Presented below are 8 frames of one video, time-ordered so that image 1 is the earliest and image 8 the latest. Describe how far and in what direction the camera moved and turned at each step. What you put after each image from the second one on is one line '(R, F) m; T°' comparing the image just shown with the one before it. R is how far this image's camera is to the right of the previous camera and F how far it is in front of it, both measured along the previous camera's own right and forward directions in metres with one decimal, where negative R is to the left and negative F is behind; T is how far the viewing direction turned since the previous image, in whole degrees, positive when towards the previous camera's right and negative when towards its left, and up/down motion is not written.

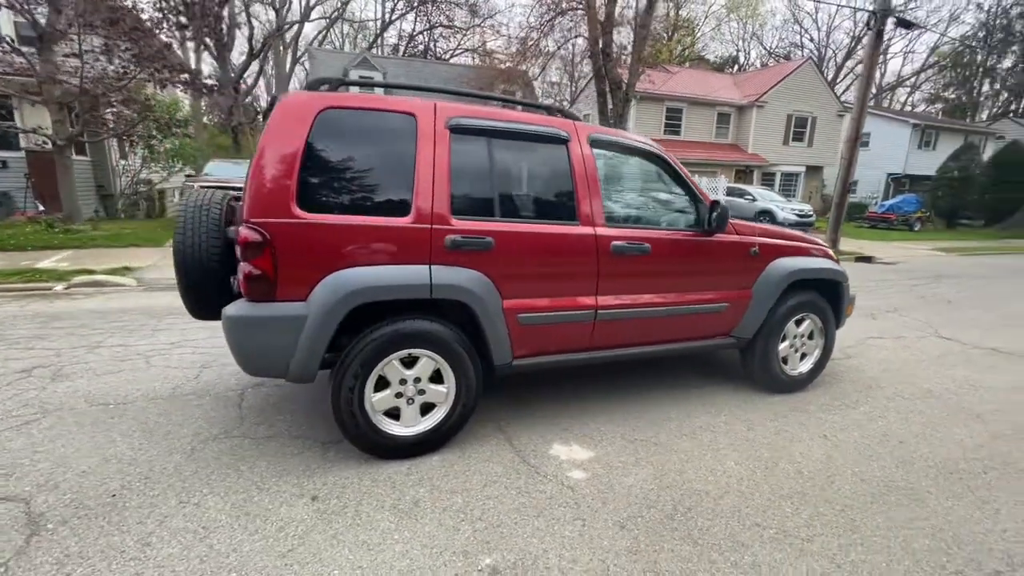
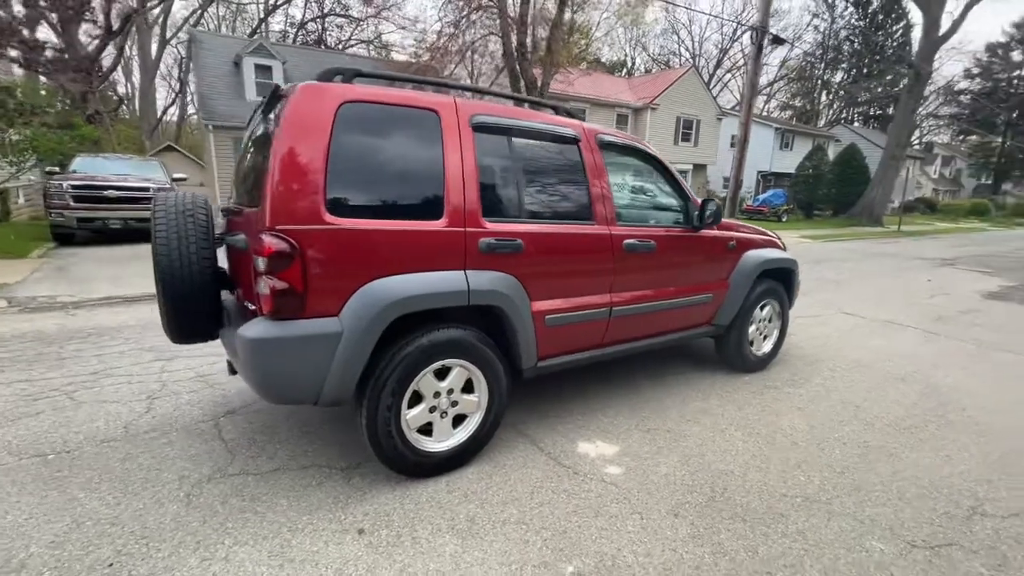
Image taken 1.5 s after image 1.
(-0.7, +0.1) m; +11°
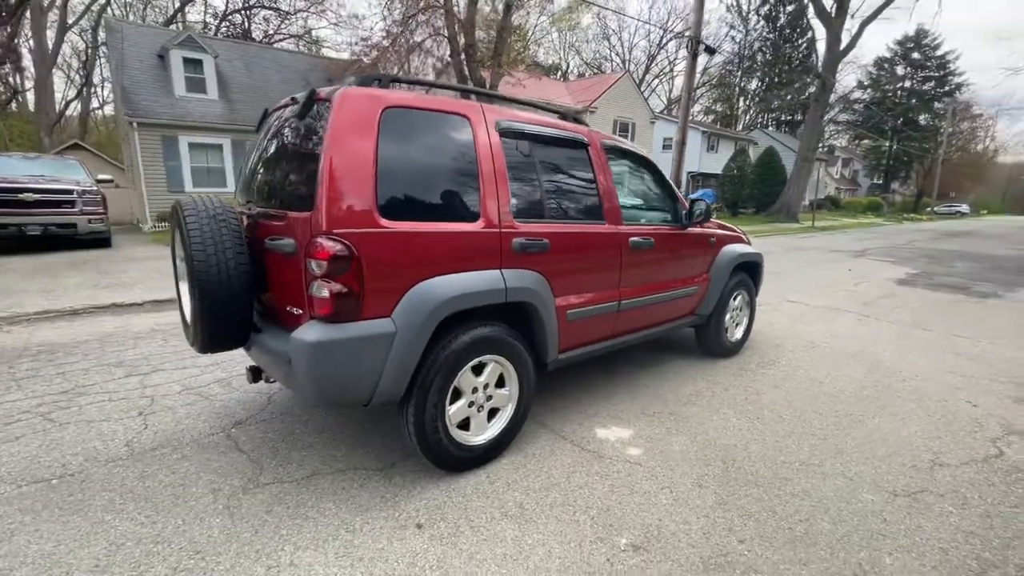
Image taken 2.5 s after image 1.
(-0.5, -0.1) m; +7°
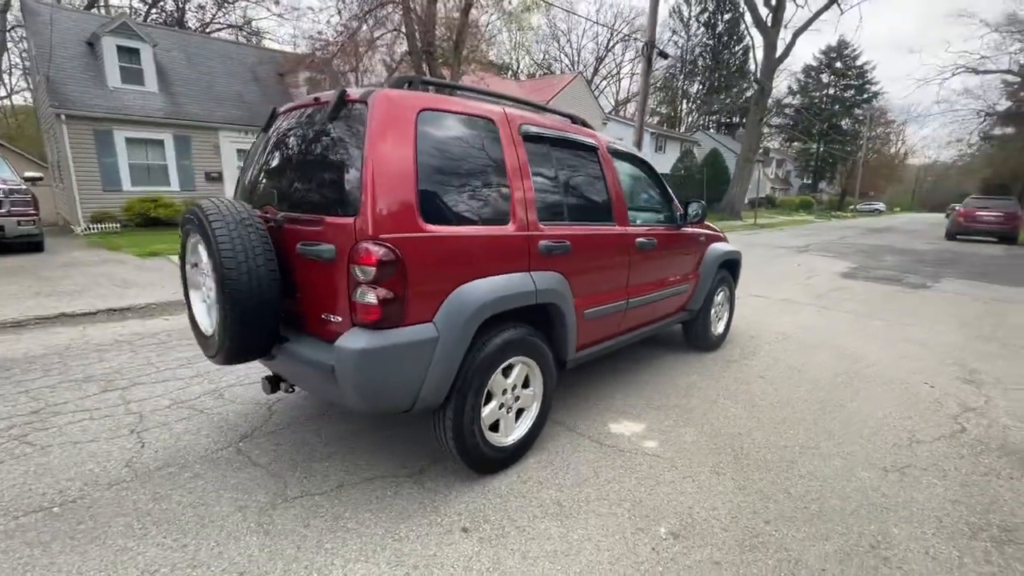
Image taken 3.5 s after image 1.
(-0.4, 0.0) m; +6°
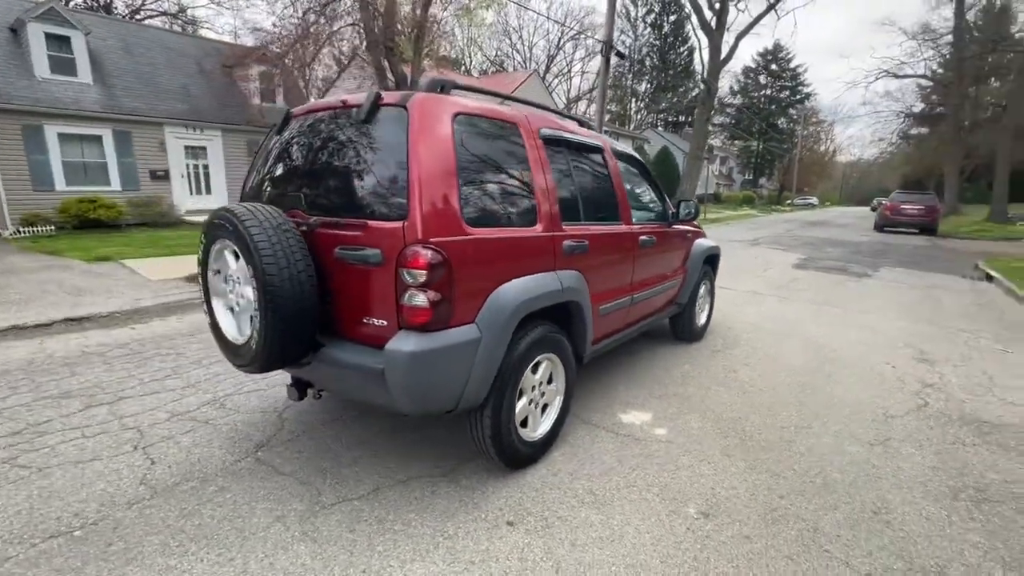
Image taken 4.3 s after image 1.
(-0.4, -0.1) m; +5°
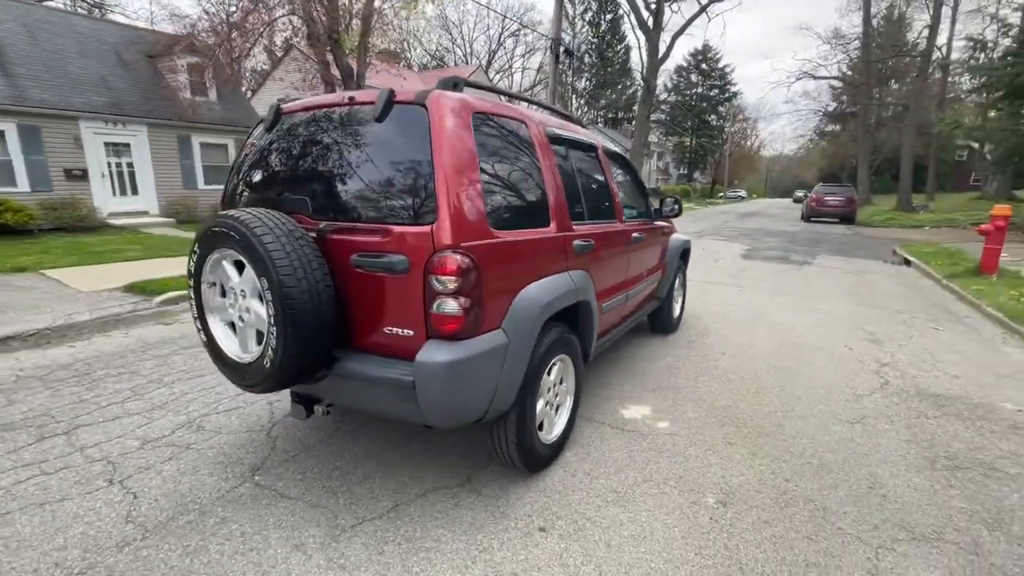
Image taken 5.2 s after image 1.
(-0.4, +0.1) m; +6°
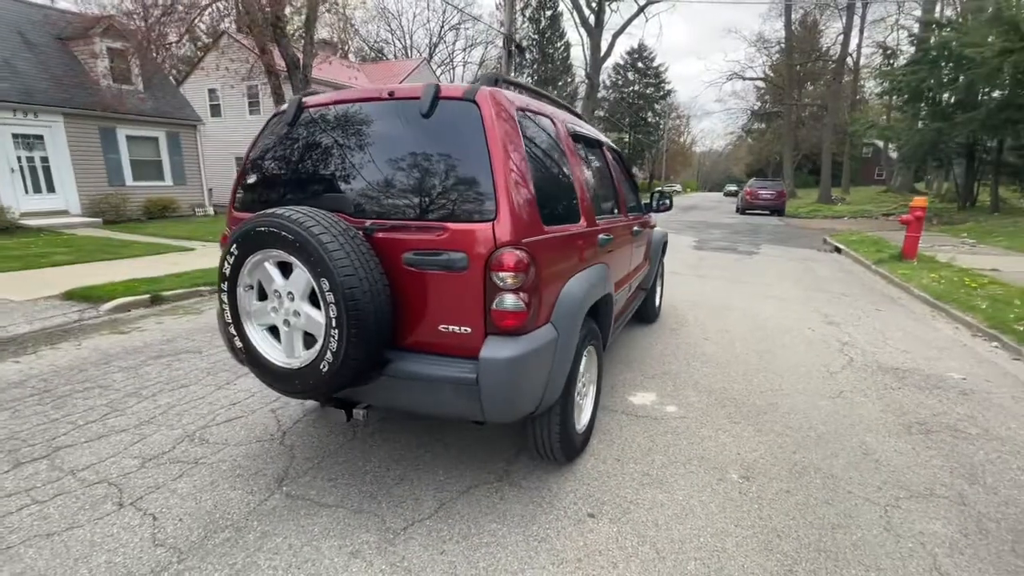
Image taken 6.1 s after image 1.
(-0.5, 0.0) m; +7°
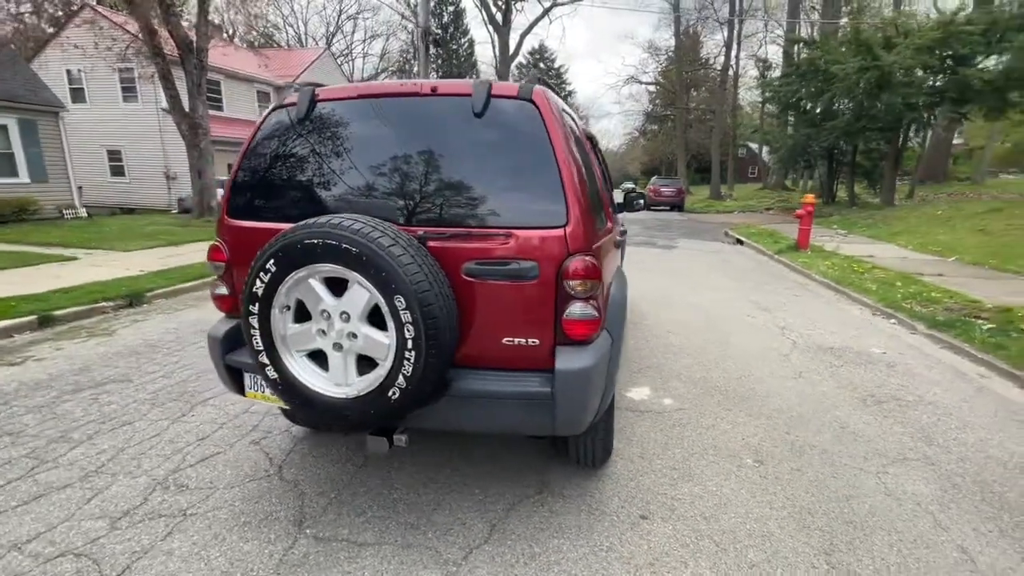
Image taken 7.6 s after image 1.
(-0.6, +0.2) m; +11°
